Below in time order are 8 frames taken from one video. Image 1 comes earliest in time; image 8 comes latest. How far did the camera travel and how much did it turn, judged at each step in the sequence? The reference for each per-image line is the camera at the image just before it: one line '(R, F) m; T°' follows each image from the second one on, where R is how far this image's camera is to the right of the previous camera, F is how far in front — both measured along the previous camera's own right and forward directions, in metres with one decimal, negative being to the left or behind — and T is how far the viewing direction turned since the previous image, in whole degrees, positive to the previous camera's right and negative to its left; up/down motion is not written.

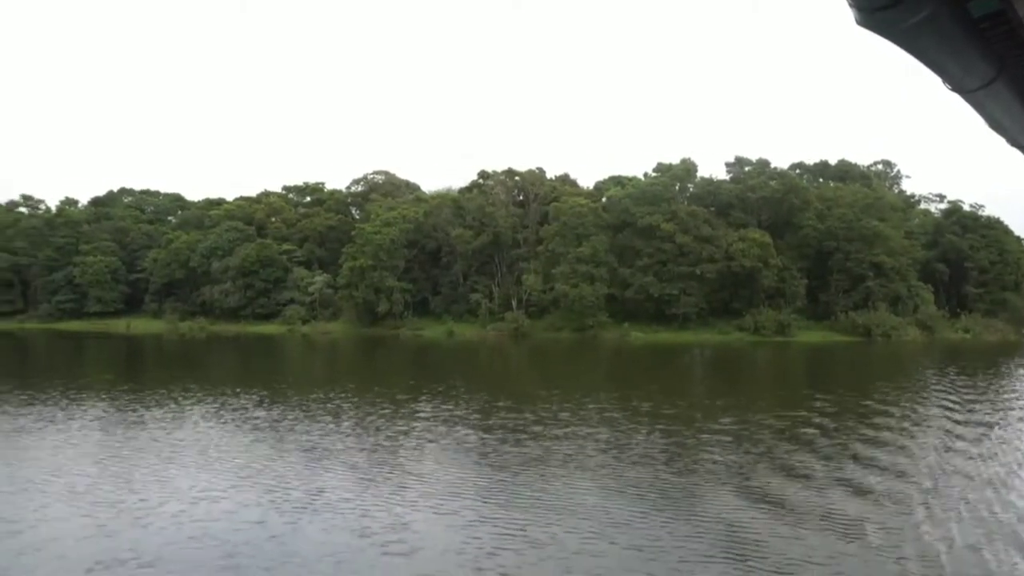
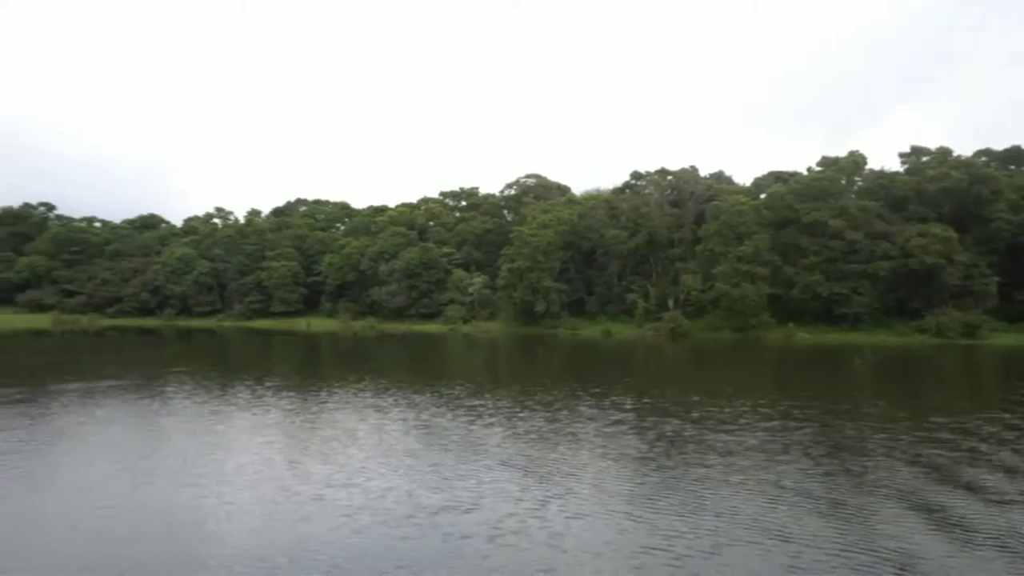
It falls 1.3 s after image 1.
(-0.7, -0.8) m; -11°
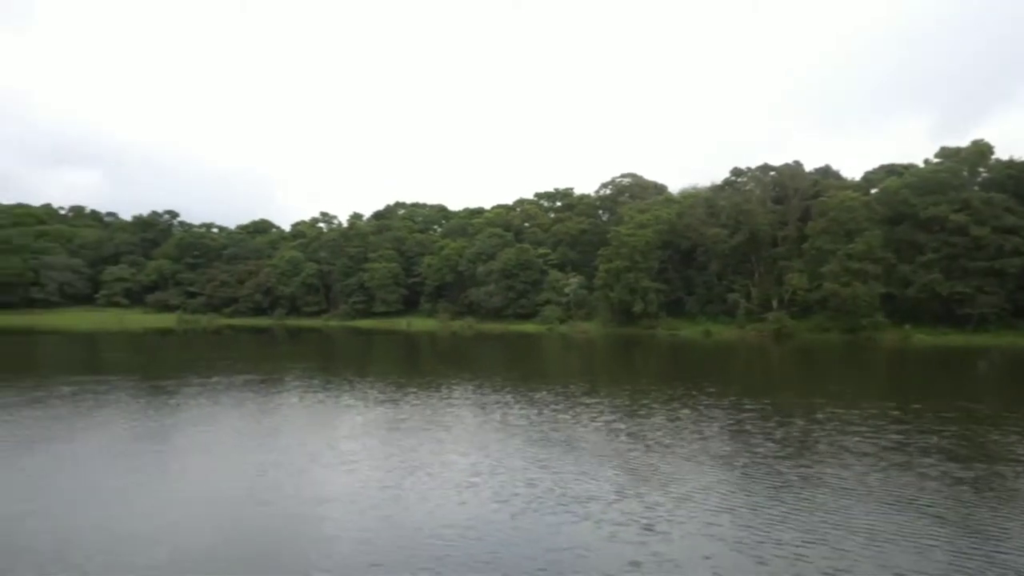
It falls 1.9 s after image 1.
(-0.4, -0.3) m; -7°
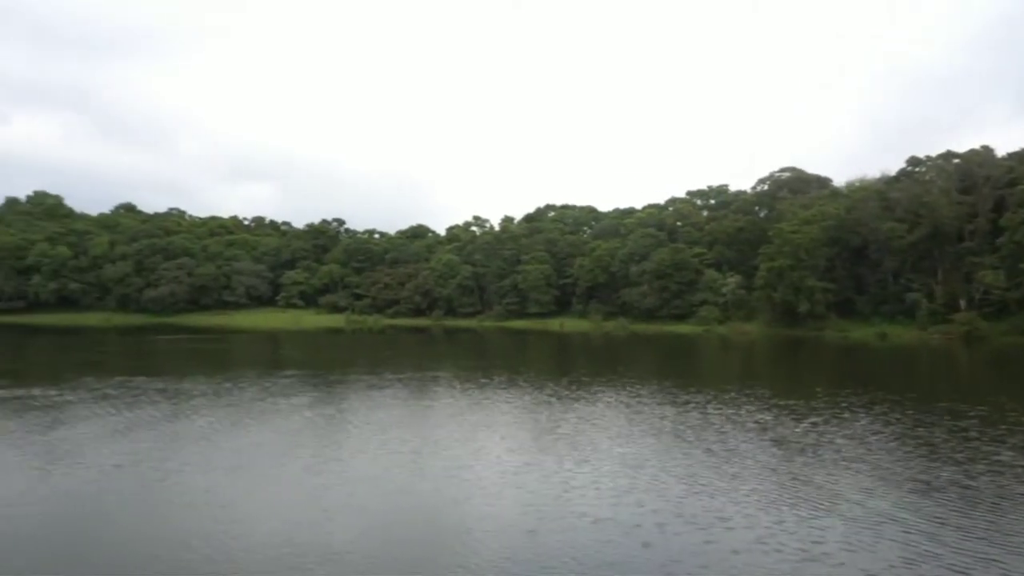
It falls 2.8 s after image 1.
(-0.6, -0.4) m; -11°
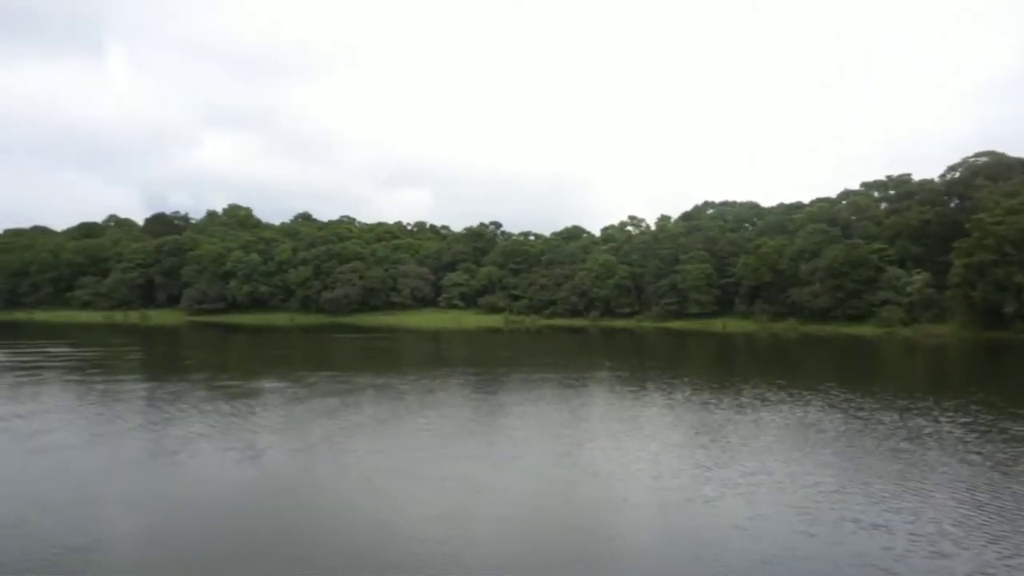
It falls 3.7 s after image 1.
(-0.6, -0.2) m; -12°
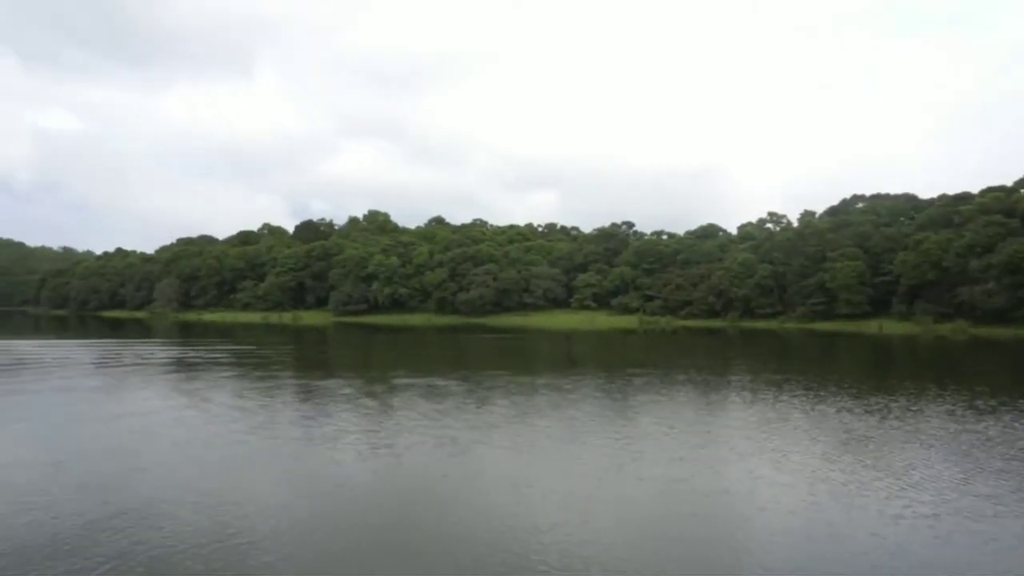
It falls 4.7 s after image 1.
(-0.7, +0.1) m; -10°
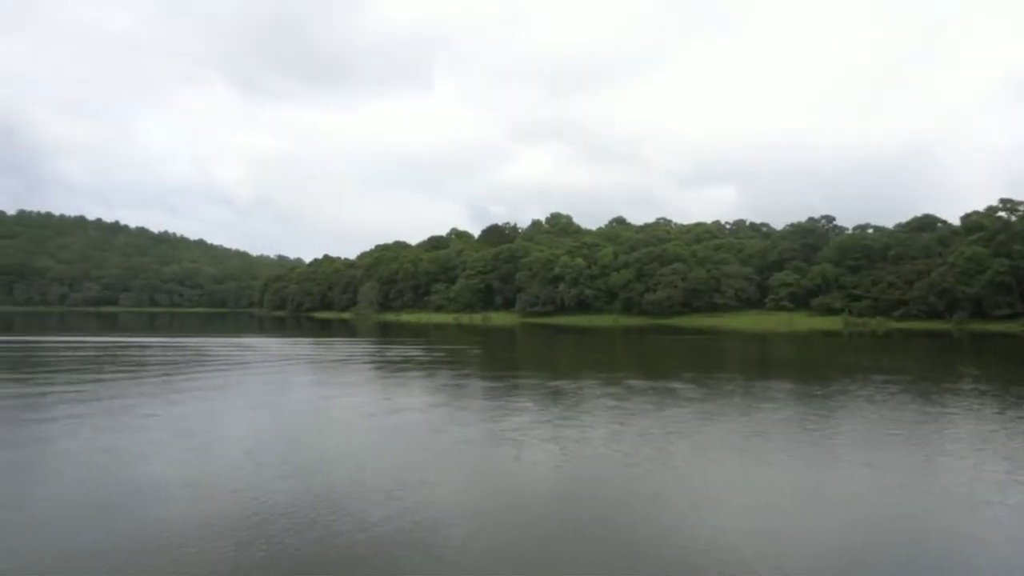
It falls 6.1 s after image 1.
(-1.5, +0.1) m; -14°
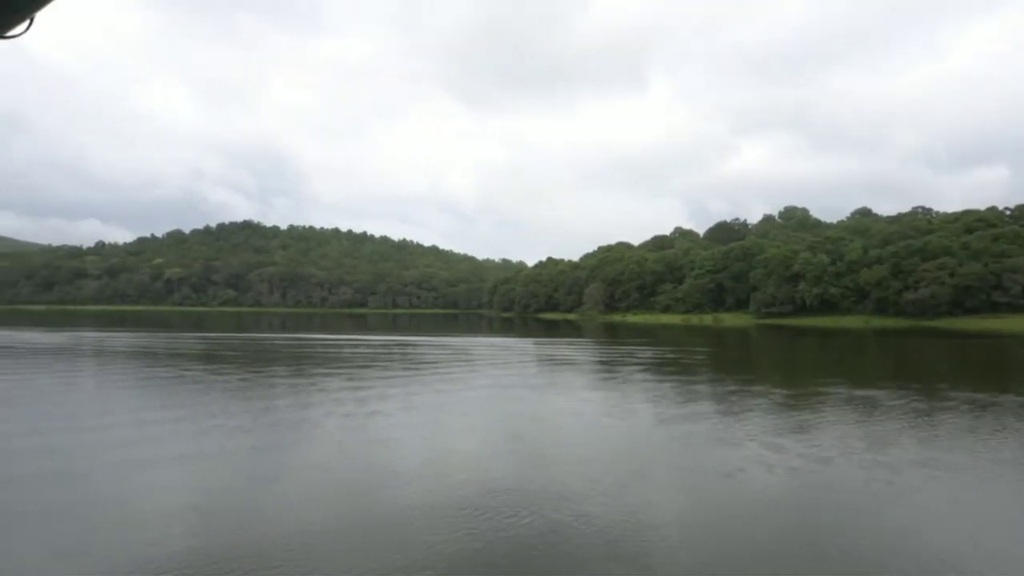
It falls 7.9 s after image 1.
(-1.6, +0.6) m; -17°
